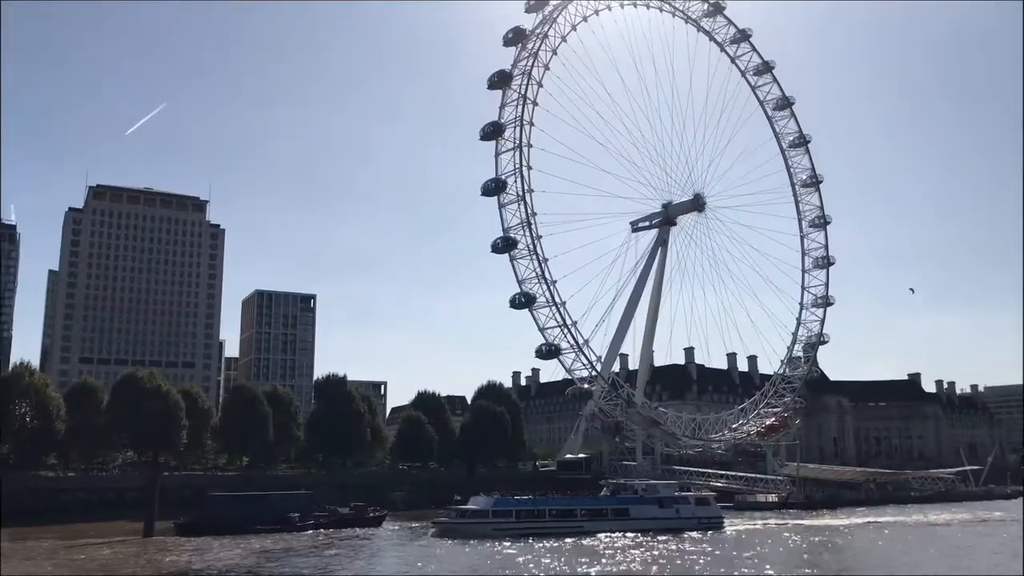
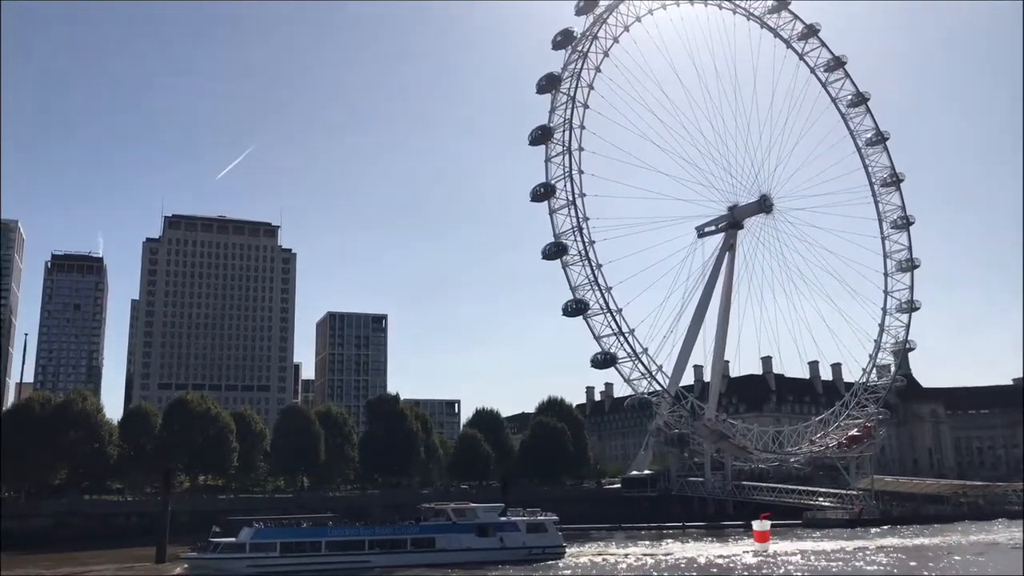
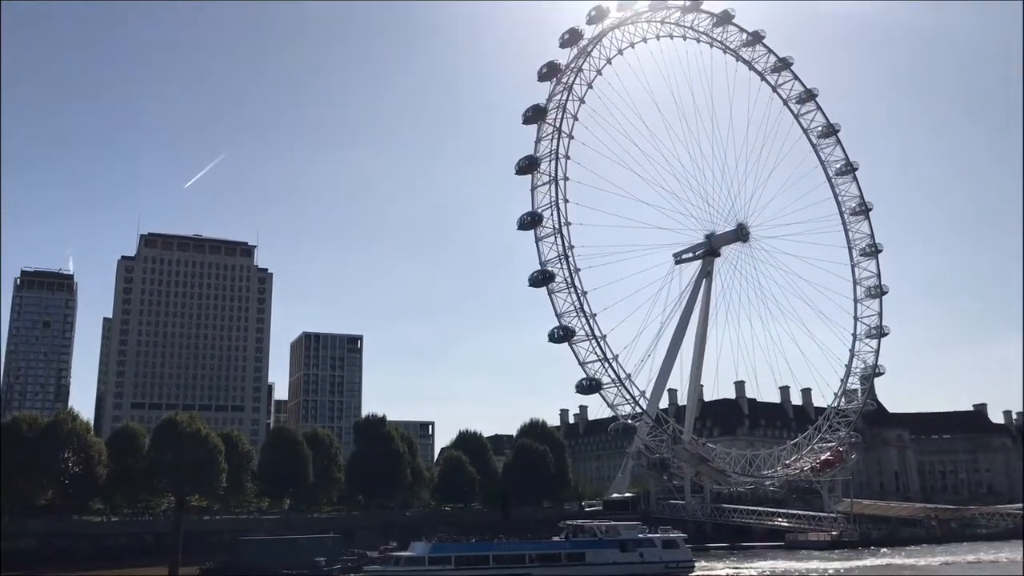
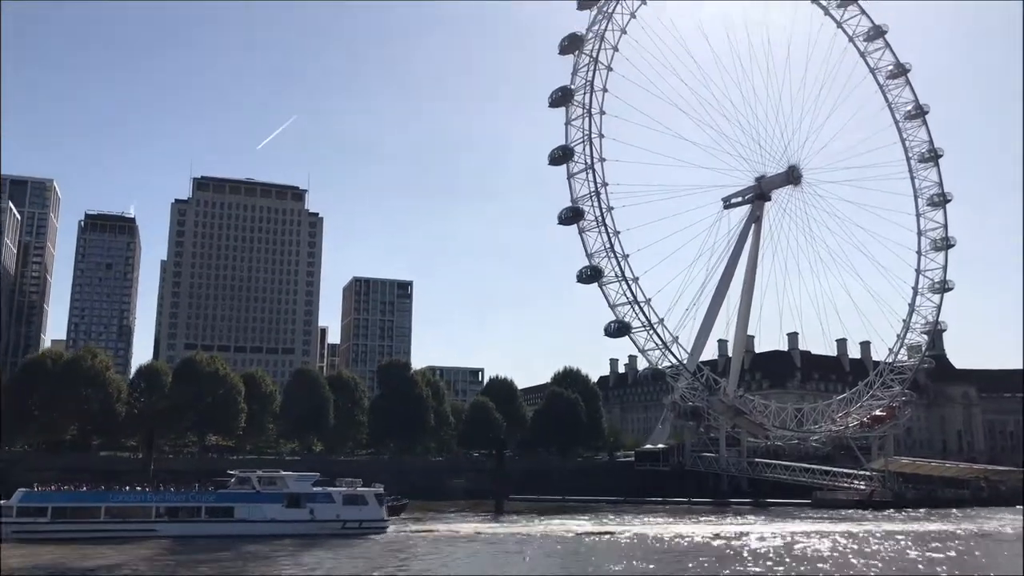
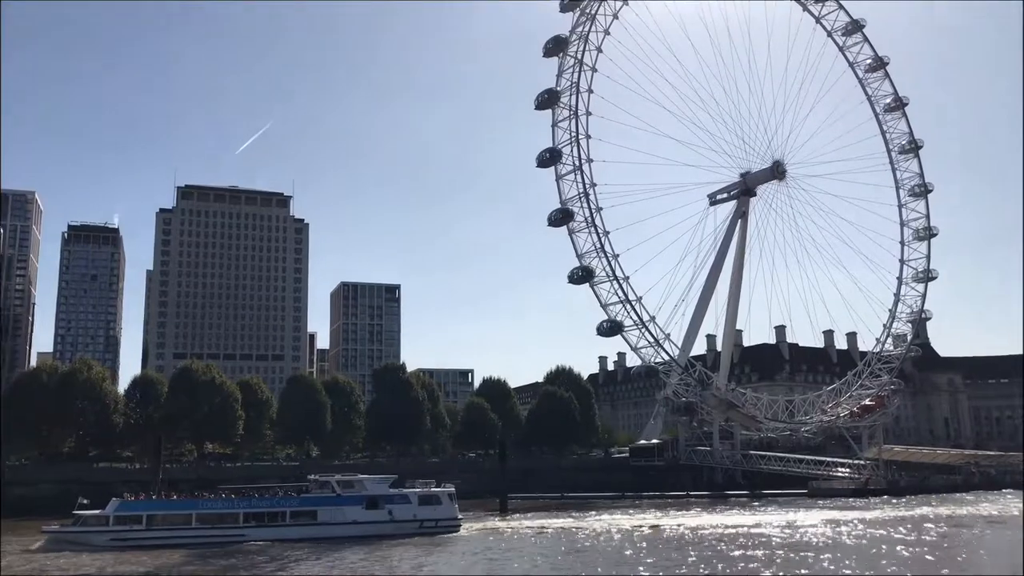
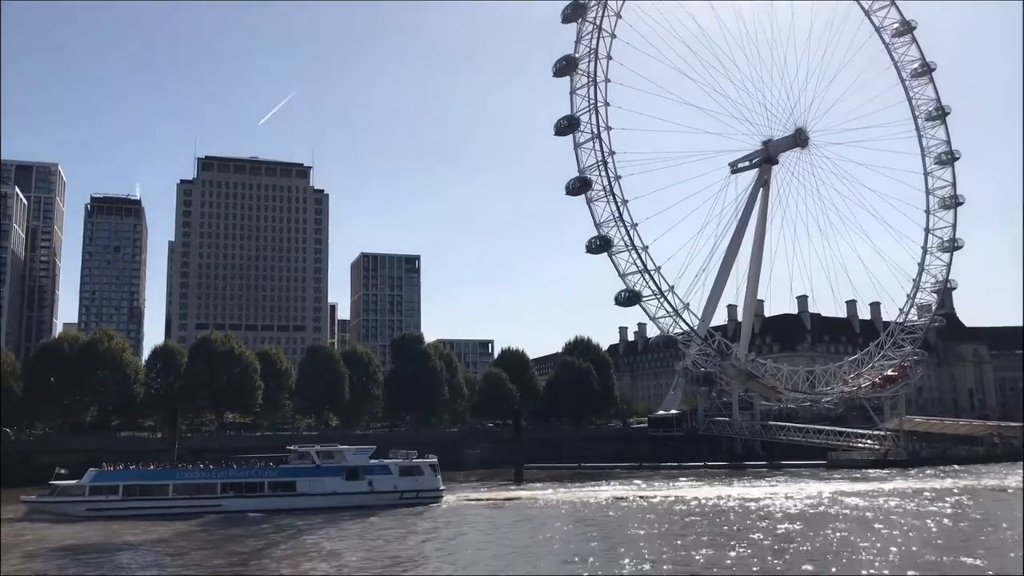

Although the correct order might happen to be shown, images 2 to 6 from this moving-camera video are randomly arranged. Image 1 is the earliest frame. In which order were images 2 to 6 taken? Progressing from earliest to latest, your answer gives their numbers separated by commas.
3, 2, 5, 6, 4
